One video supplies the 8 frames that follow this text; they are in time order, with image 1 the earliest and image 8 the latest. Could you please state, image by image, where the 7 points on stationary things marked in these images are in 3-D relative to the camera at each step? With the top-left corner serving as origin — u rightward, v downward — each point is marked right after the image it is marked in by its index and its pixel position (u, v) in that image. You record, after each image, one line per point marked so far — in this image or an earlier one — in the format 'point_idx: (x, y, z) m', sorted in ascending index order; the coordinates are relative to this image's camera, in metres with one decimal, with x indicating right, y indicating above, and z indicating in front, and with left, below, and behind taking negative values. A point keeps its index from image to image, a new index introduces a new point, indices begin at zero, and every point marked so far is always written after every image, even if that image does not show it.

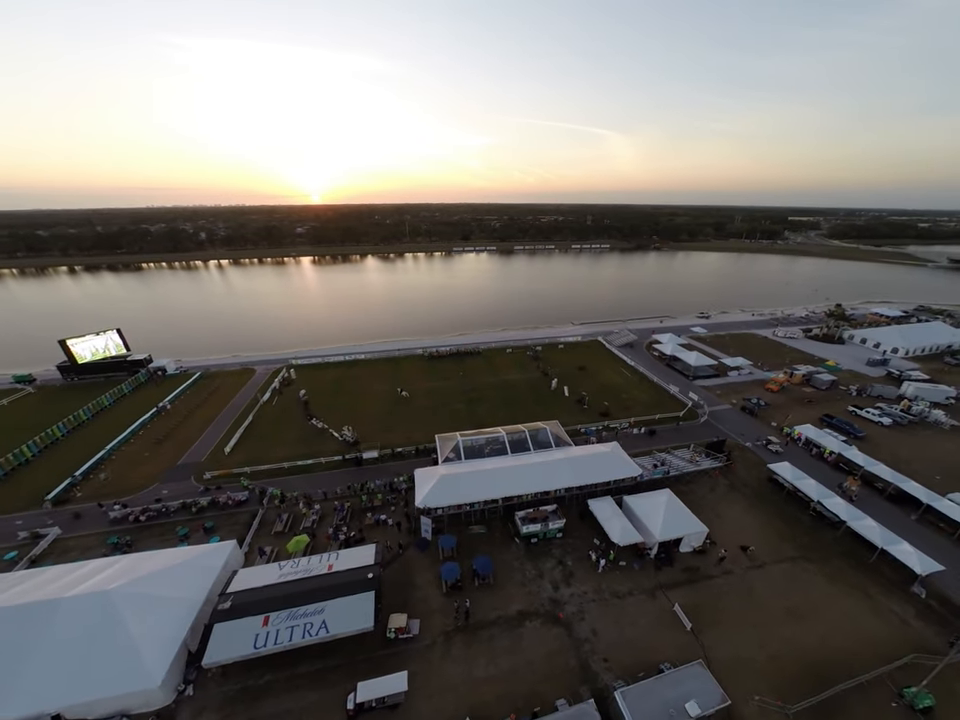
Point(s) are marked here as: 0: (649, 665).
0: (+8.3, -14.8, +16.9) m
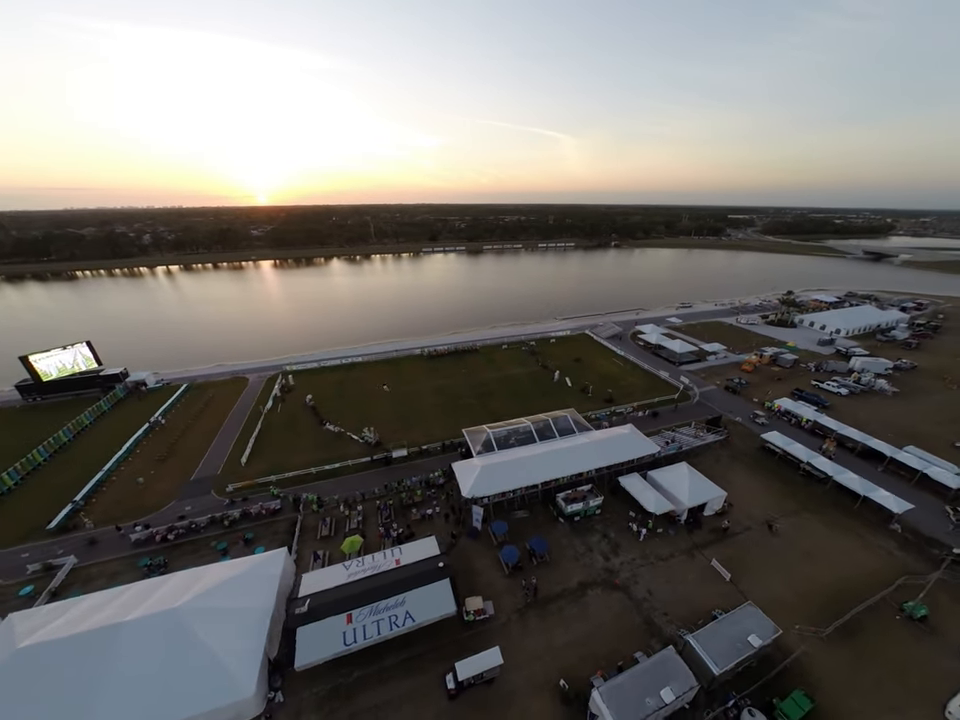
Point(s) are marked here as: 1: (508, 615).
0: (+12.3, -13.8, +19.0) m
1: (+1.6, -13.8, +18.8) m
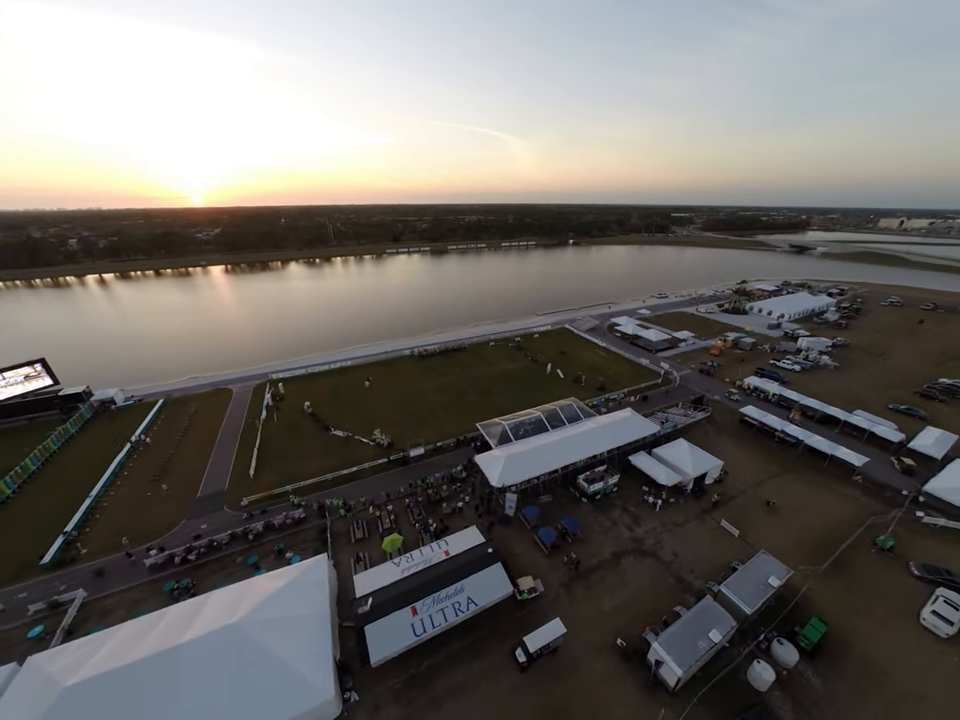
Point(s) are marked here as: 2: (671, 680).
0: (+15.0, -12.7, +21.4) m
1: (+4.4, -13.2, +20.1) m
2: (+8.8, -14.5, +15.7) m
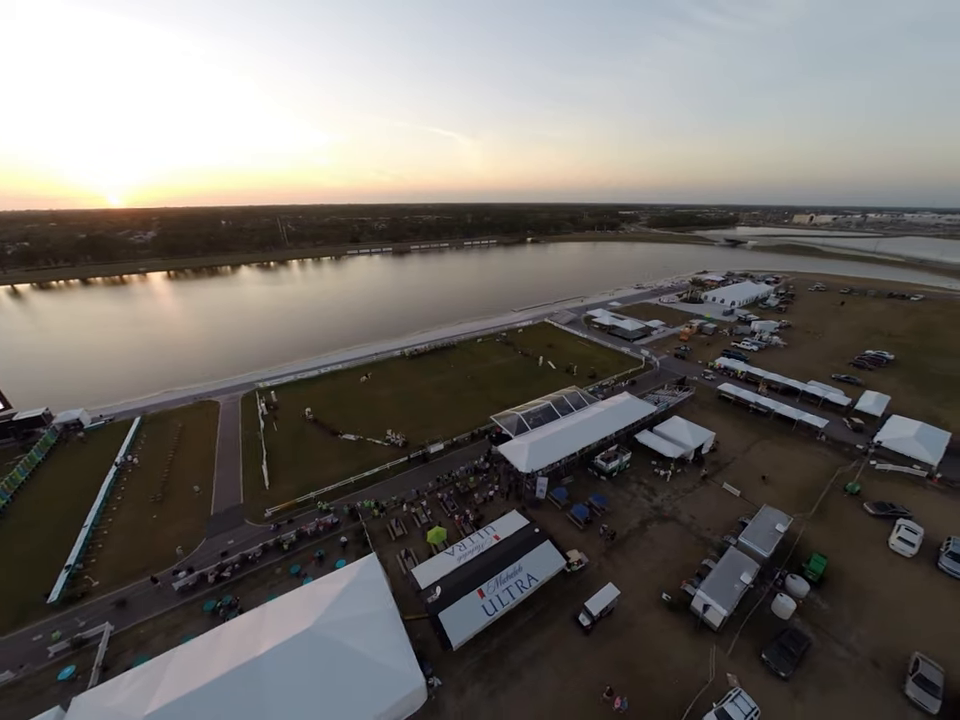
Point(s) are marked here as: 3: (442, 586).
0: (+17.7, -11.3, +24.3) m
1: (+7.4, -12.4, +21.7) m
2: (+12.3, -13.5, +17.9) m
3: (-1.9, -12.0, +18.4) m
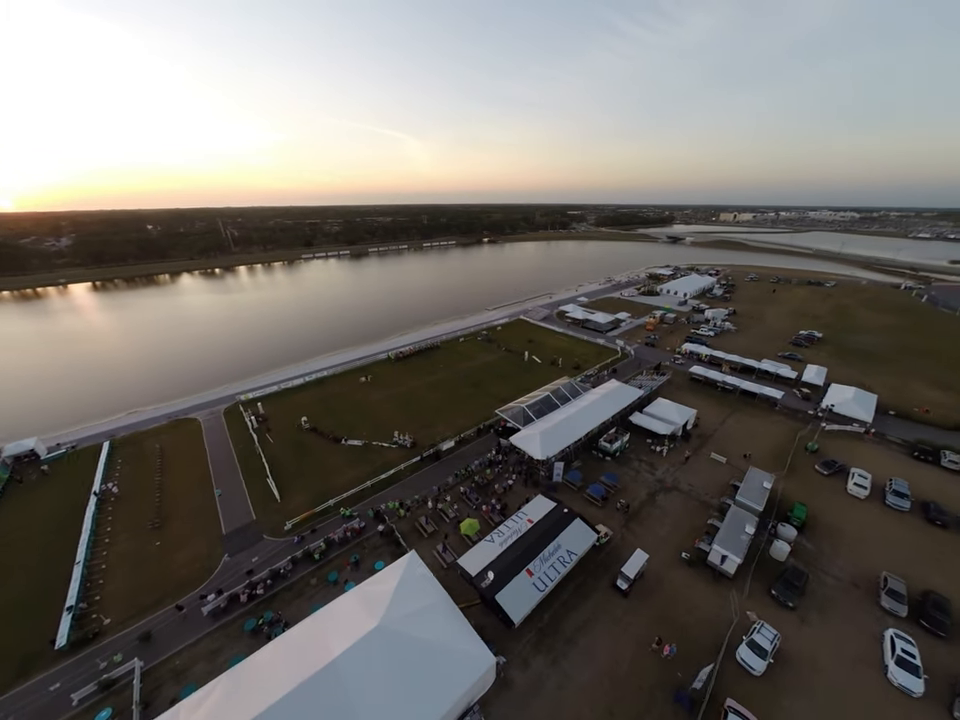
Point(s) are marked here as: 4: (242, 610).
0: (+19.4, -9.9, +27.4) m
1: (+9.6, -11.6, +23.7) m
2: (+14.9, -12.3, +20.5) m
3: (+0.7, -11.7, +19.3) m
4: (-13.4, -14.1, +19.6) m
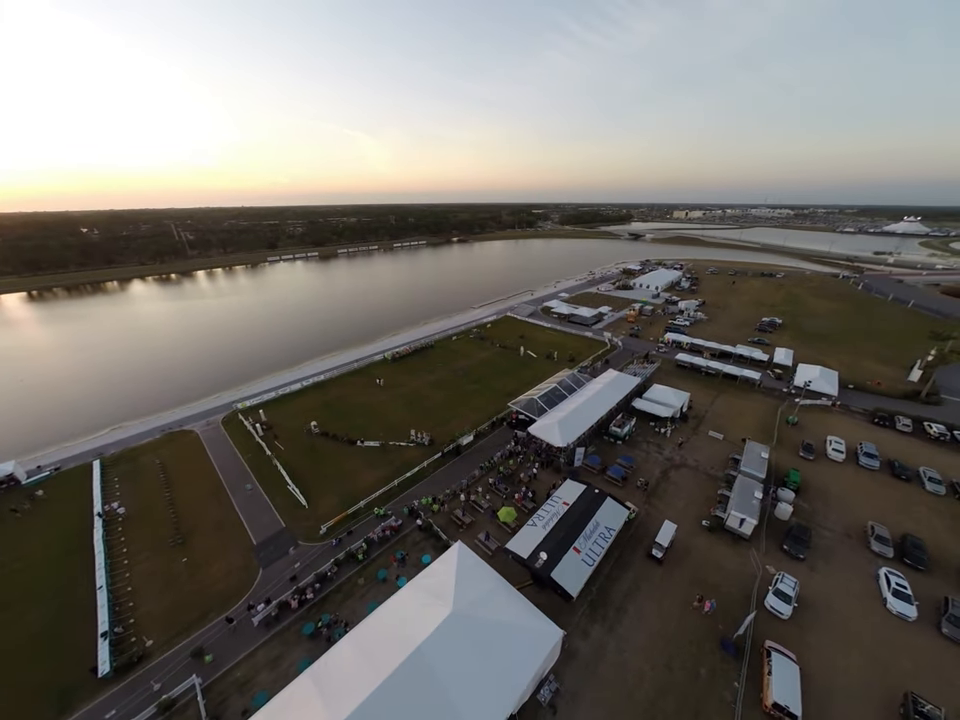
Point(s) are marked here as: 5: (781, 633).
0: (+21.4, -8.6, +30.1) m
1: (+12.1, -10.7, +25.5) m
2: (+17.7, -11.2, +22.8) m
3: (+3.6, -11.2, +20.3) m
4: (-10.3, -14.2, +19.3) m
5: (+15.8, -14.4, +18.4) m
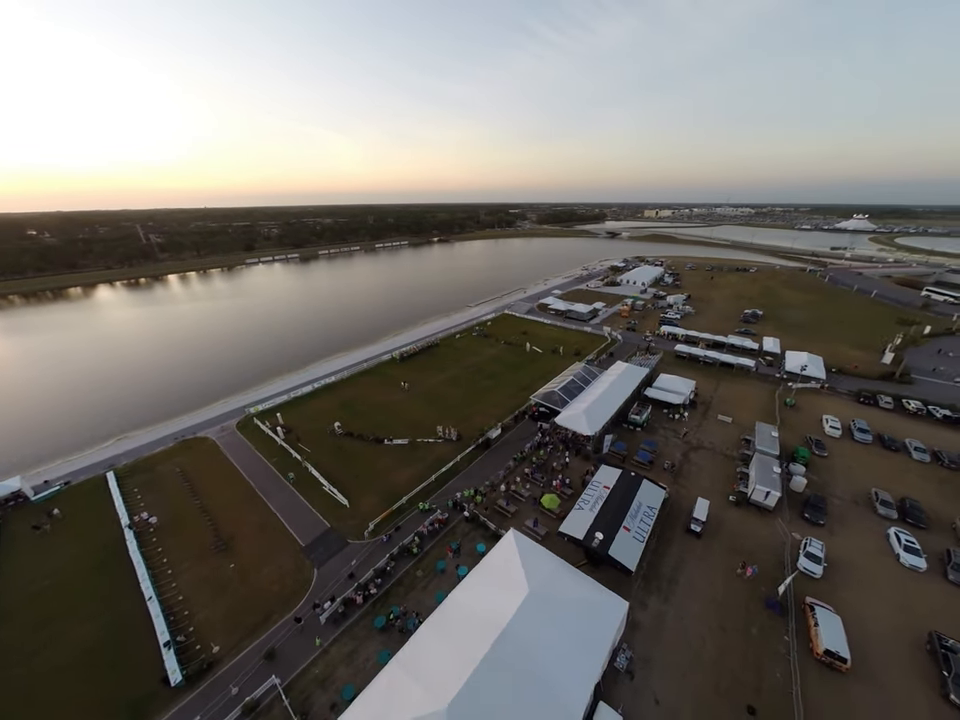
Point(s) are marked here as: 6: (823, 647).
0: (+24.1, -7.4, +32.3) m
1: (+15.1, -9.8, +27.1) m
2: (+20.9, -10.1, +24.8) m
3: (+7.1, -10.6, +21.3) m
4: (-6.7, -14.1, +19.4) m
5: (+19.5, -13.4, +20.2) m
6: (+16.7, -14.0, +16.9) m
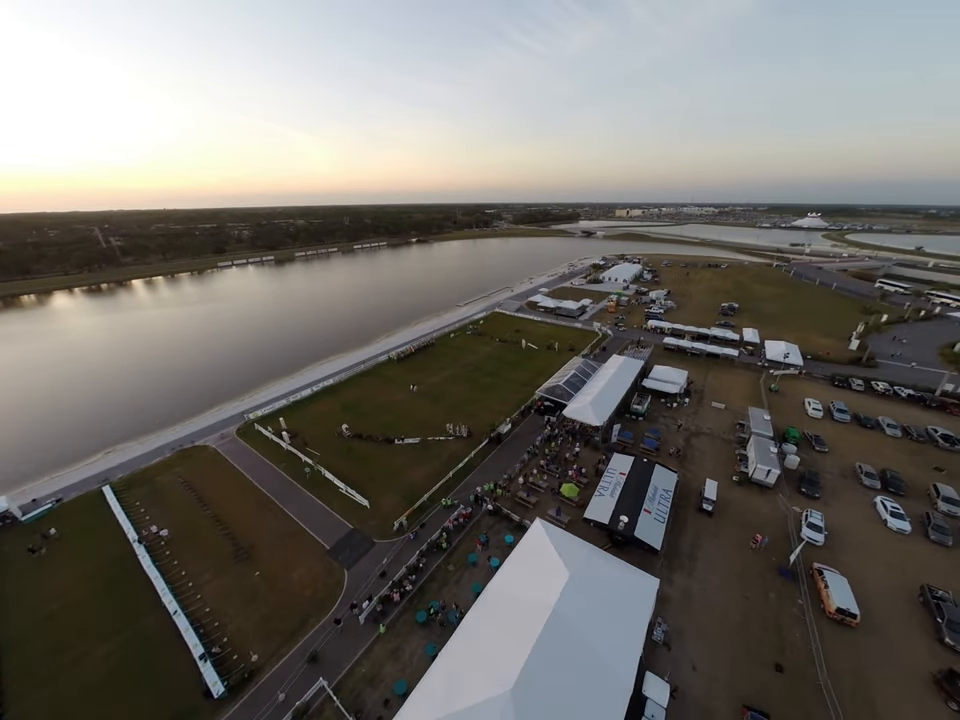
0: (+25.1, -6.3, +34.3) m
1: (+16.5, -9.1, +28.5) m
2: (+22.5, -9.2, +26.6) m
3: (+8.9, -10.0, +22.3) m
4: (-4.6, -13.9, +19.5) m
5: (+21.4, -12.5, +22.0) m
6: (+18.8, -13.1, +18.5) m
